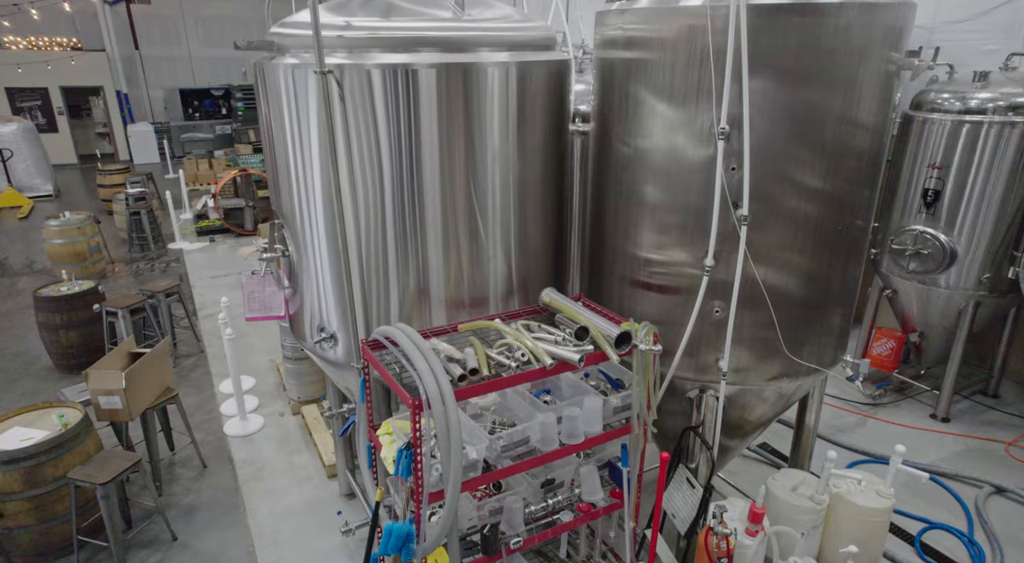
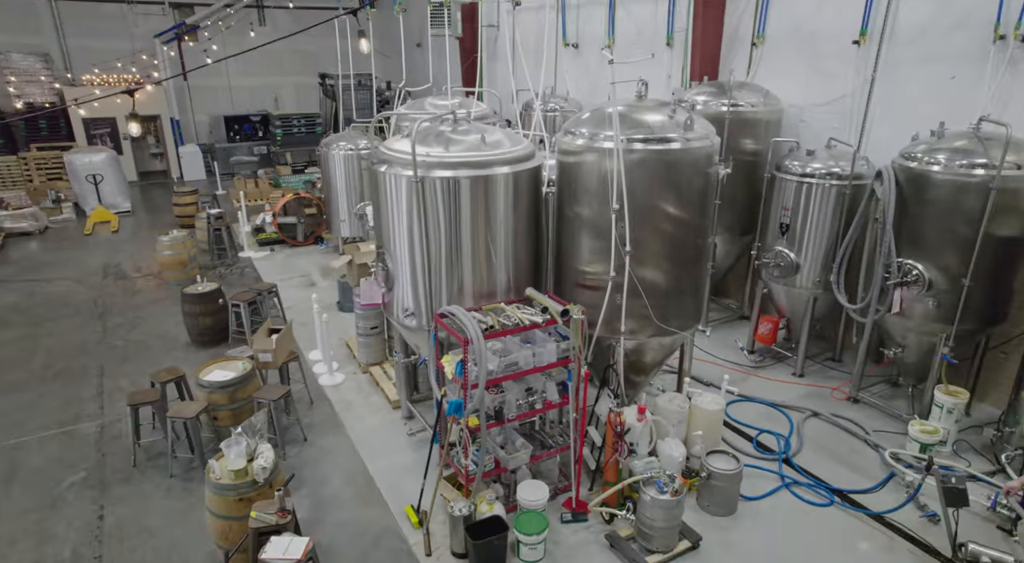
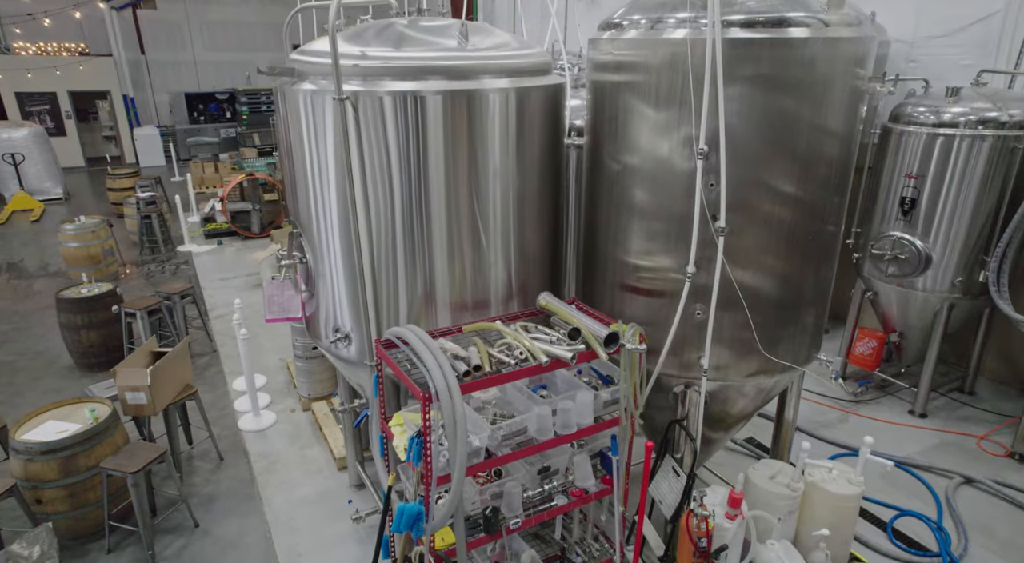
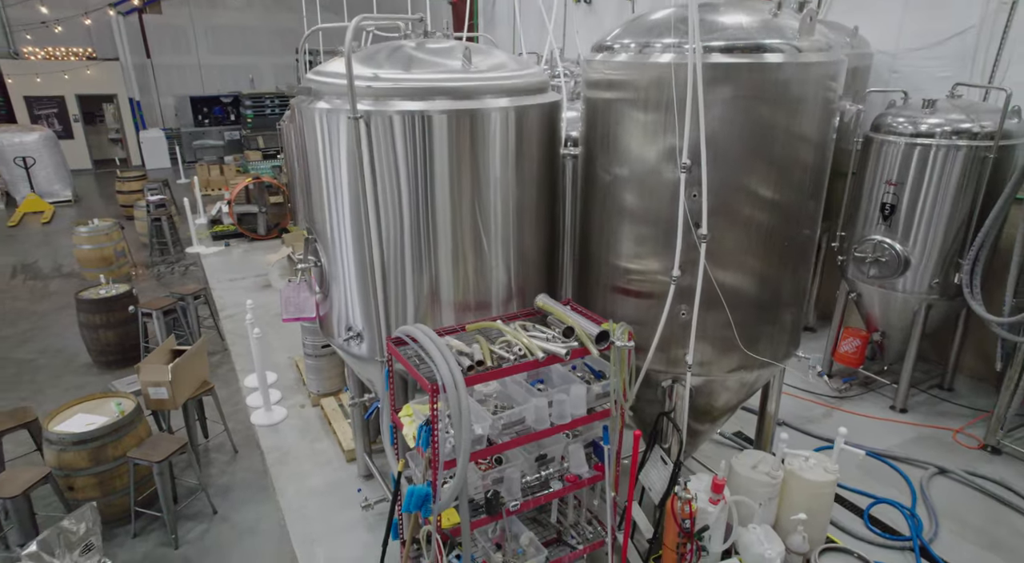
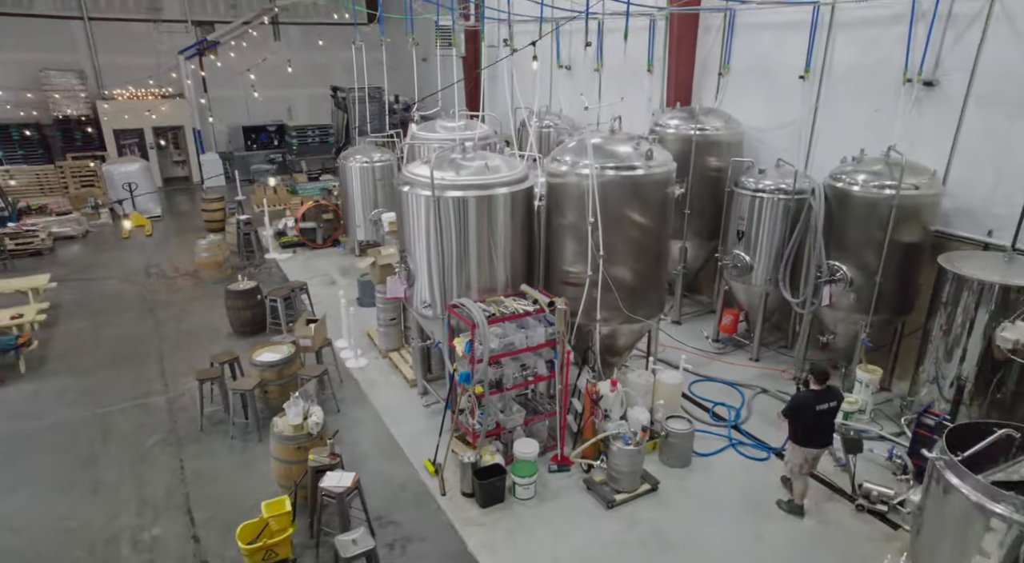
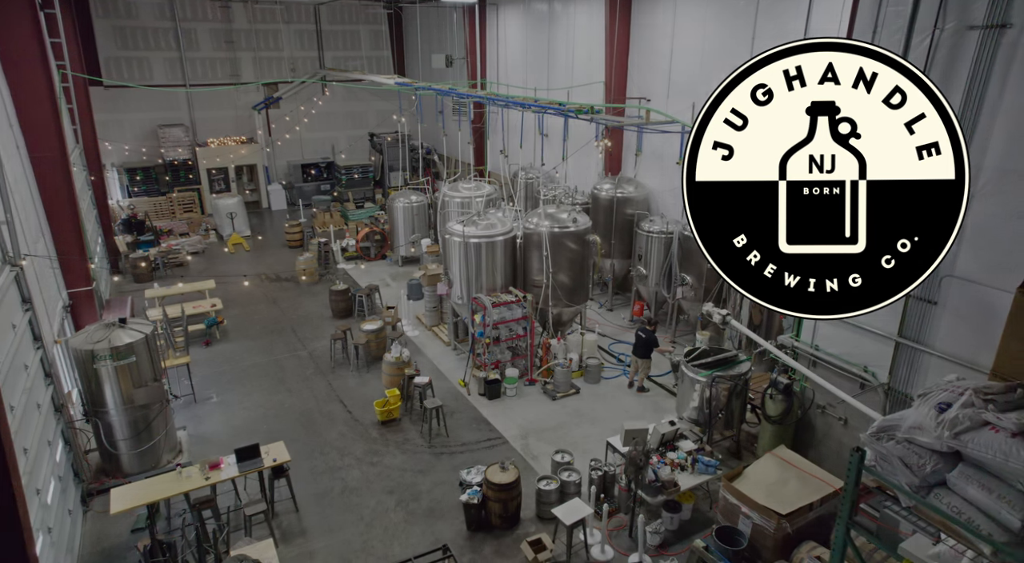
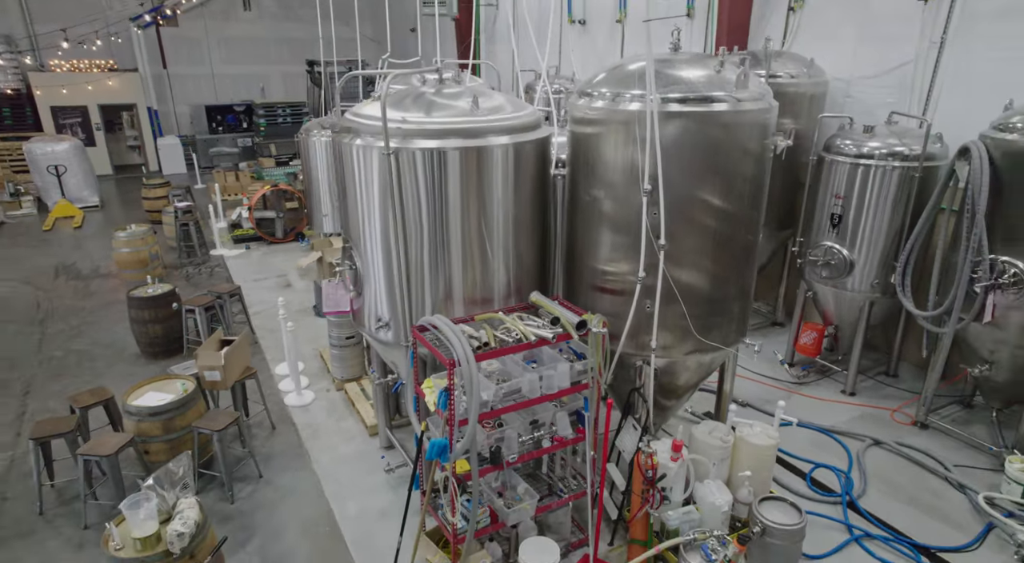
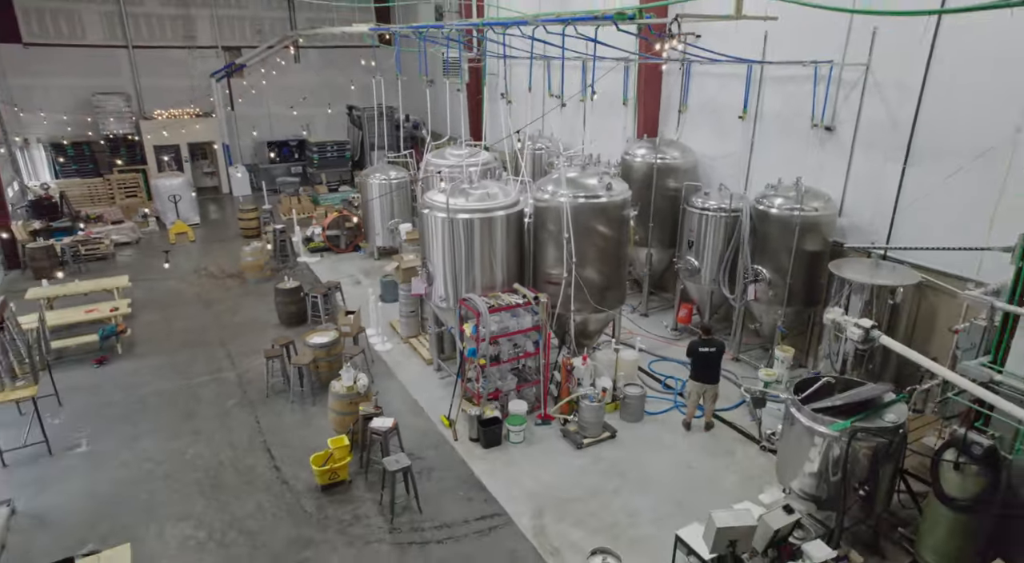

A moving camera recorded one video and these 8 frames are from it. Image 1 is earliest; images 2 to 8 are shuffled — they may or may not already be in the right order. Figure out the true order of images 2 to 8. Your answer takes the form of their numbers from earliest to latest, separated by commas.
3, 4, 7, 2, 5, 8, 6
